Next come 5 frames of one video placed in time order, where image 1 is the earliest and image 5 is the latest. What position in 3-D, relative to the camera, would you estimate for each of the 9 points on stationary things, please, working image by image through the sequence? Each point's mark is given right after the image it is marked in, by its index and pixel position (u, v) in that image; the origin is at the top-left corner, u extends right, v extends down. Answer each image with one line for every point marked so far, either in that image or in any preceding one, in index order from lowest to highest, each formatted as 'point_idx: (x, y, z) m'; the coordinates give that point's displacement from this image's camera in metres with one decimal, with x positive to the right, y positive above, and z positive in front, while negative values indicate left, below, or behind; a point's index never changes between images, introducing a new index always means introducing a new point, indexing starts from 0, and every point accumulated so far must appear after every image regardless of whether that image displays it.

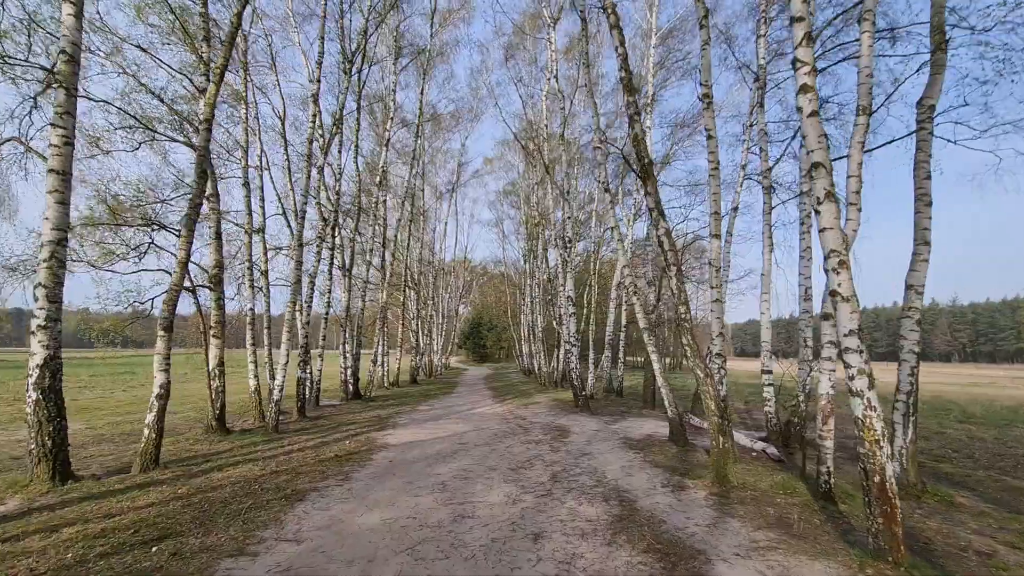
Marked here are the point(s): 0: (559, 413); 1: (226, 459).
0: (+1.2, -3.3, +13.0) m
1: (-4.2, -2.5, +7.2) m
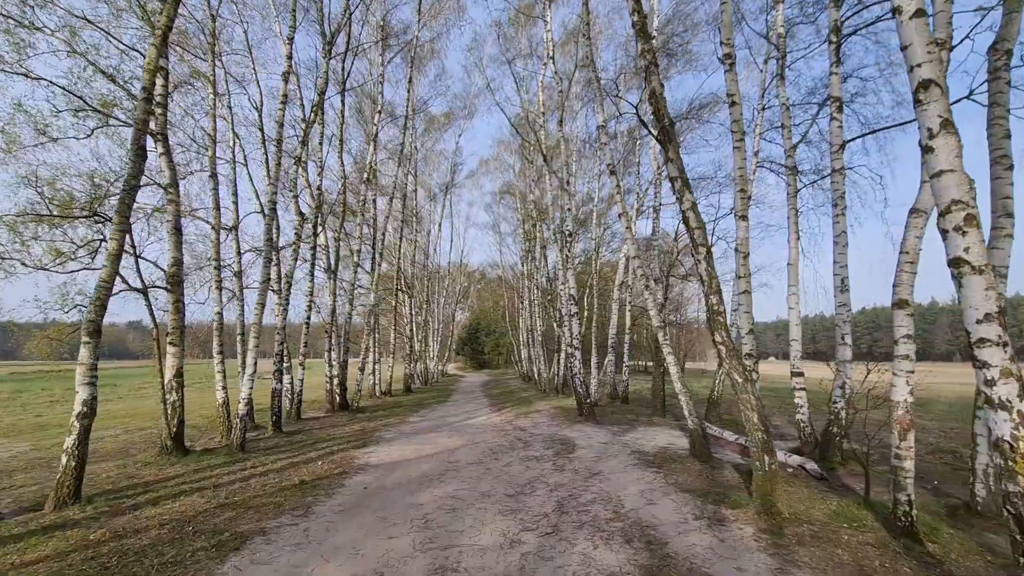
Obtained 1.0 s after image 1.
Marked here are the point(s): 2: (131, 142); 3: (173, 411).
0: (+1.2, -3.3, +11.9) m
1: (-4.3, -2.5, +6.1) m
2: (-4.8, +1.8, +6.1) m
3: (-5.7, -2.1, +8.2) m
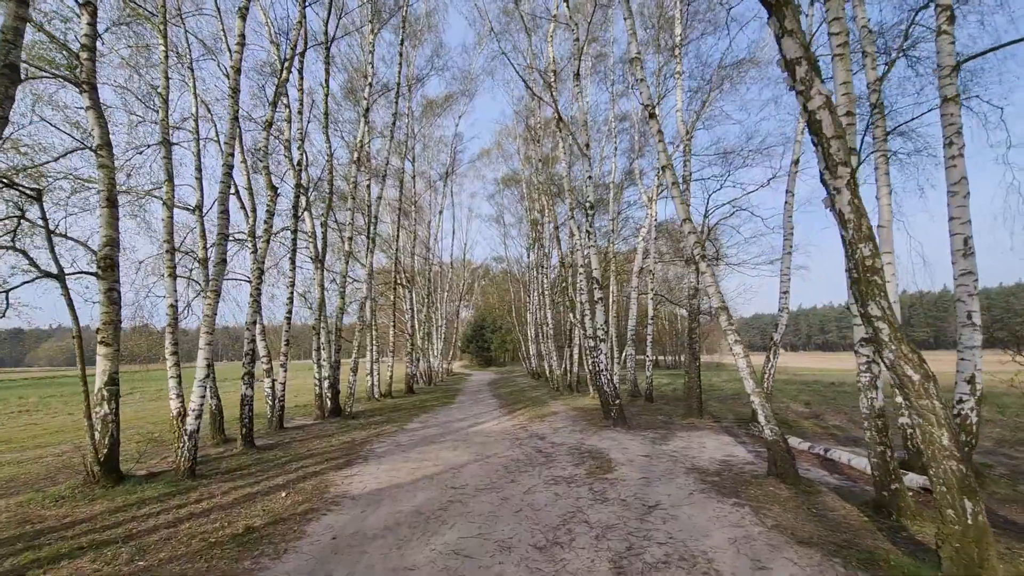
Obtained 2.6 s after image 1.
0: (+1.5, -2.9, +10.1) m
1: (-4.0, -2.3, +4.4) m
2: (-4.6, +2.0, +4.4) m
3: (-5.5, -1.9, +6.5) m
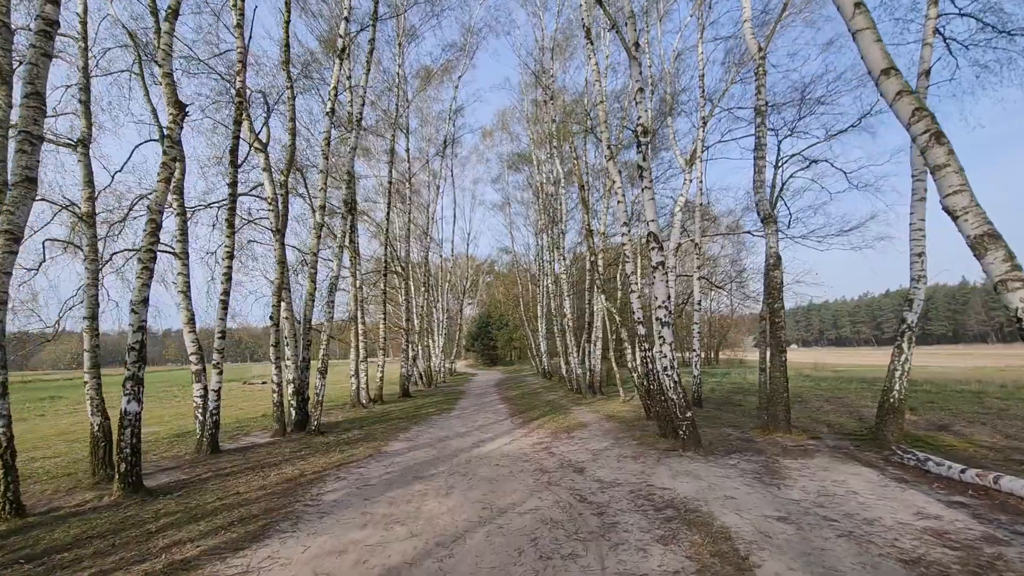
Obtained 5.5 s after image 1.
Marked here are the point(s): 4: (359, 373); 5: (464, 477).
0: (+1.8, -2.4, +7.0) m
1: (-3.8, -1.8, +1.3) m
2: (-4.4, +2.5, +1.3) m
3: (-5.2, -1.4, +3.4) m
4: (-5.0, -2.8, +16.1) m
5: (-0.6, -2.5, +6.4) m
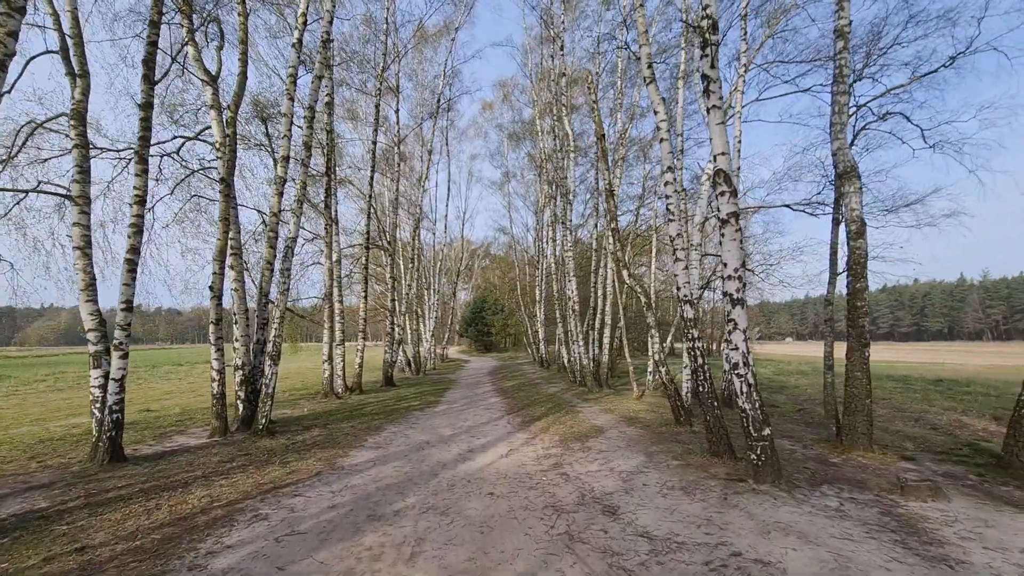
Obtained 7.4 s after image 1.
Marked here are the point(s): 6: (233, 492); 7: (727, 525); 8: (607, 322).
0: (+1.8, -2.0, +5.0) m
1: (-3.7, -1.4, -0.8) m
2: (-4.2, +2.9, -0.9) m
3: (-5.1, -0.9, +1.3) m
4: (-5.1, -2.0, +14.0) m
5: (-0.6, -2.1, +4.4) m
6: (-2.9, -2.2, +5.2) m
7: (+1.7, -1.9, +3.9) m
8: (+3.0, -1.0, +15.2) m
